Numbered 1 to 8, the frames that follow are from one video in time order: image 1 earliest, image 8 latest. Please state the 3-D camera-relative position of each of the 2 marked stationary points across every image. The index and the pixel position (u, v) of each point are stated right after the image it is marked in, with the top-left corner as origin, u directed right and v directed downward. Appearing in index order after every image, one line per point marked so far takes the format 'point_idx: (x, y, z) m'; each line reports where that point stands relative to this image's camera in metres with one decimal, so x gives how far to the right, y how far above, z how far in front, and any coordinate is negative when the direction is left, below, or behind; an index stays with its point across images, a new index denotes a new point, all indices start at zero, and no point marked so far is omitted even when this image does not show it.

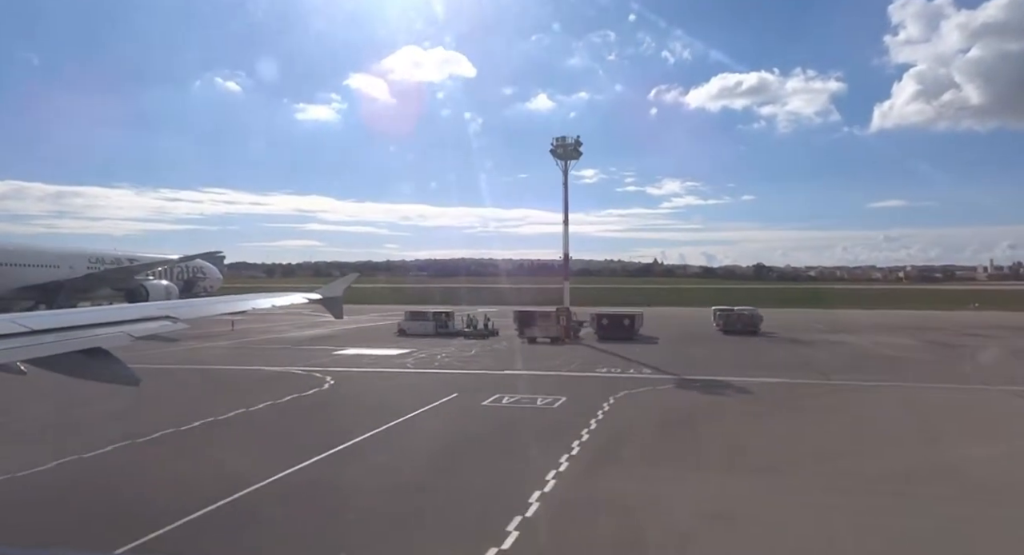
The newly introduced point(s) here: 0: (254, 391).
0: (-10.7, -3.7, +19.4) m
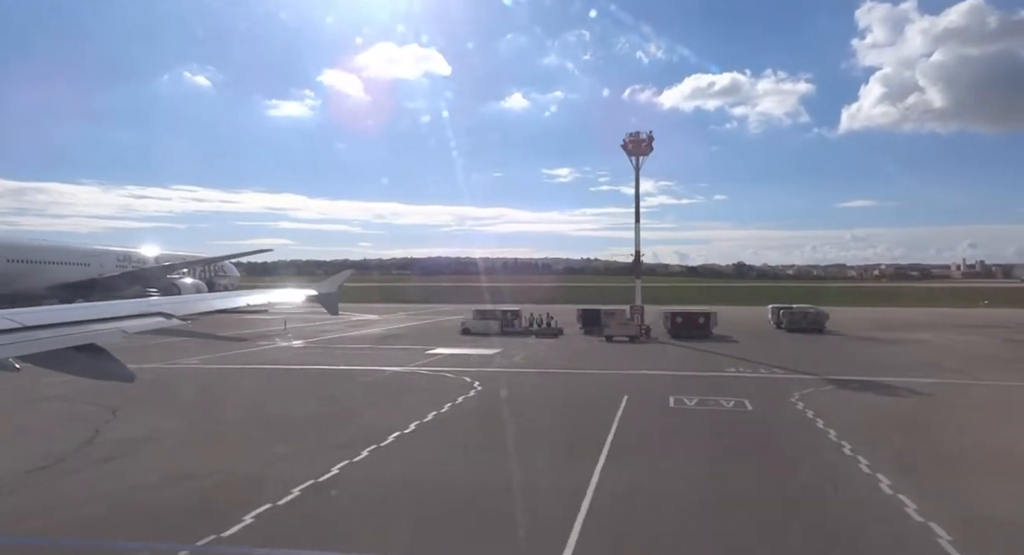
0: (-6.2, -3.6, +19.2) m
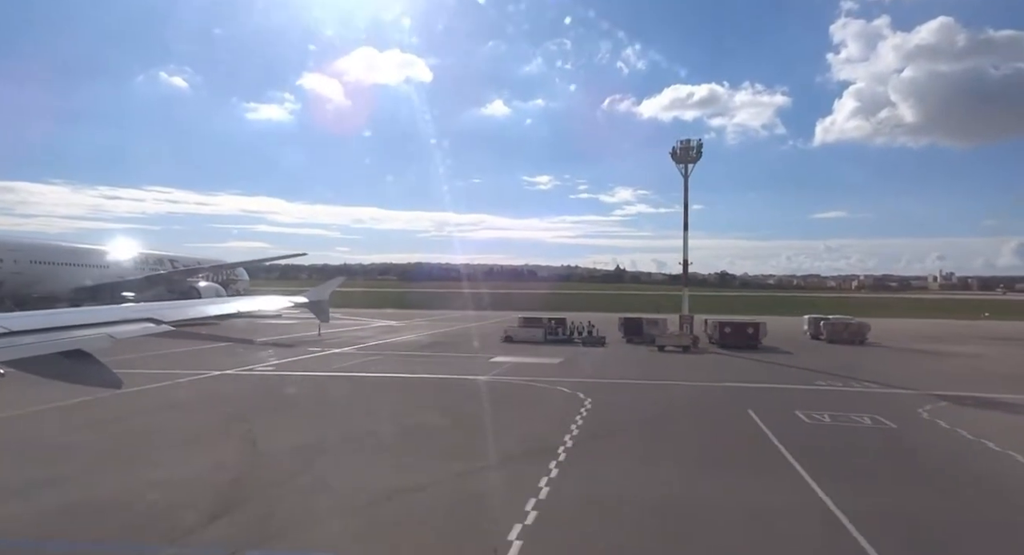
0: (-3.1, -3.9, +18.9) m
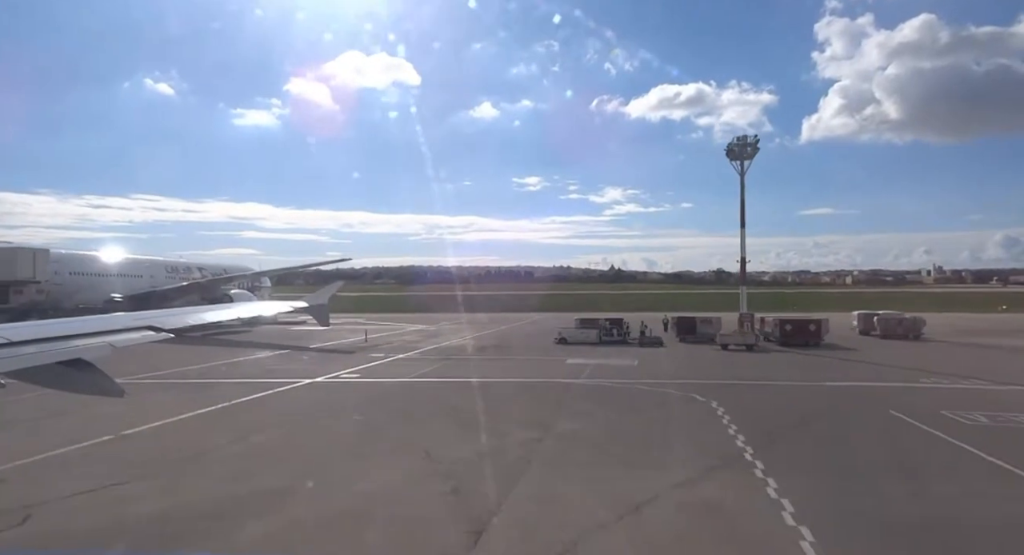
0: (+0.3, -4.0, +18.7) m
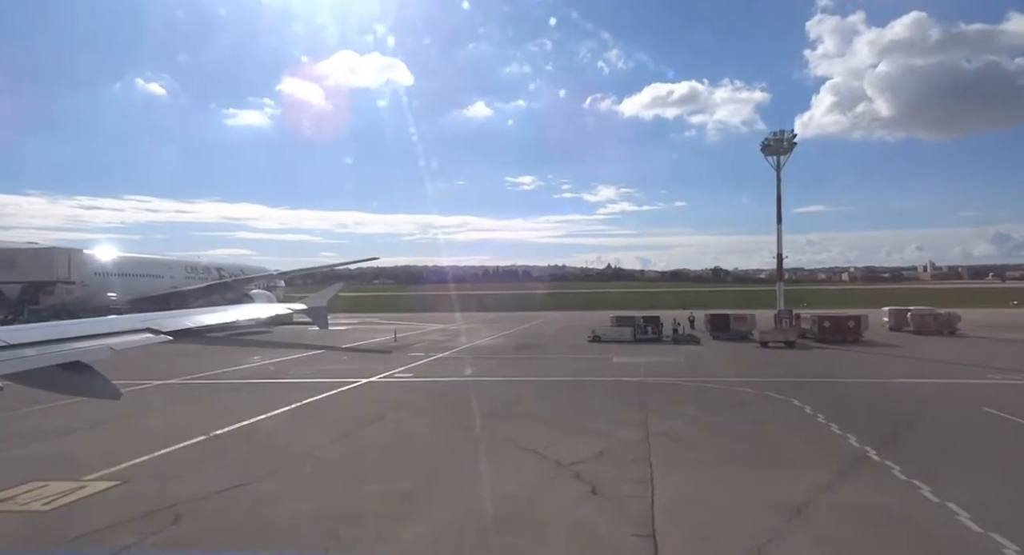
0: (+2.5, -3.9, +18.4) m
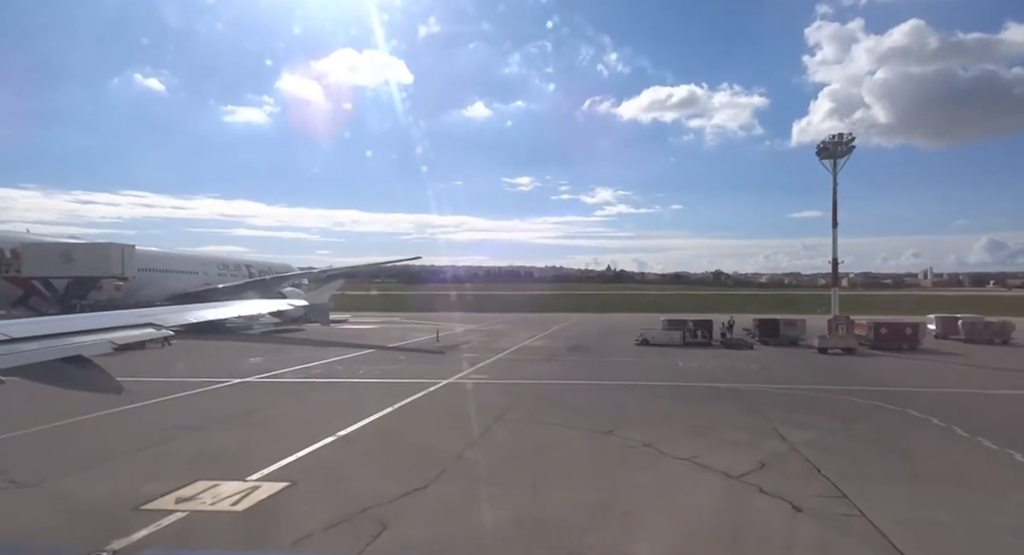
0: (+5.4, -4.0, +18.2) m
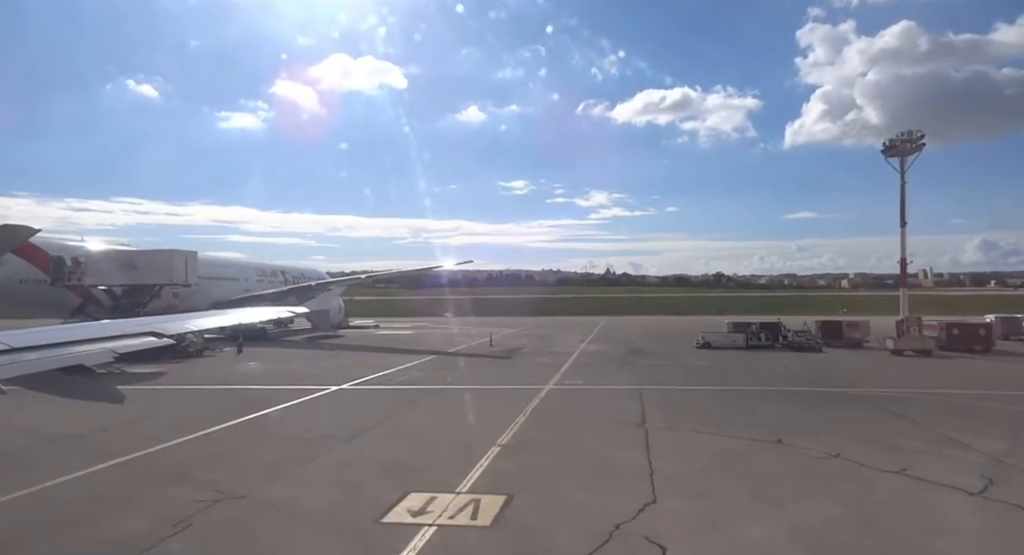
0: (+9.1, -4.1, +17.8) m
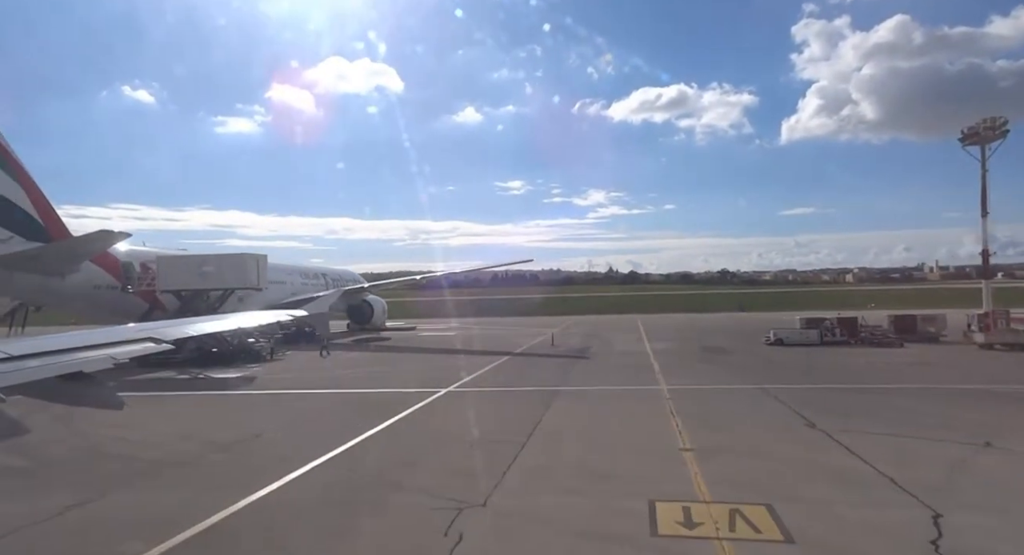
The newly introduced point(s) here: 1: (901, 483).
0: (+13.1, -3.9, +17.2) m
1: (+6.3, -3.4, +8.8) m
